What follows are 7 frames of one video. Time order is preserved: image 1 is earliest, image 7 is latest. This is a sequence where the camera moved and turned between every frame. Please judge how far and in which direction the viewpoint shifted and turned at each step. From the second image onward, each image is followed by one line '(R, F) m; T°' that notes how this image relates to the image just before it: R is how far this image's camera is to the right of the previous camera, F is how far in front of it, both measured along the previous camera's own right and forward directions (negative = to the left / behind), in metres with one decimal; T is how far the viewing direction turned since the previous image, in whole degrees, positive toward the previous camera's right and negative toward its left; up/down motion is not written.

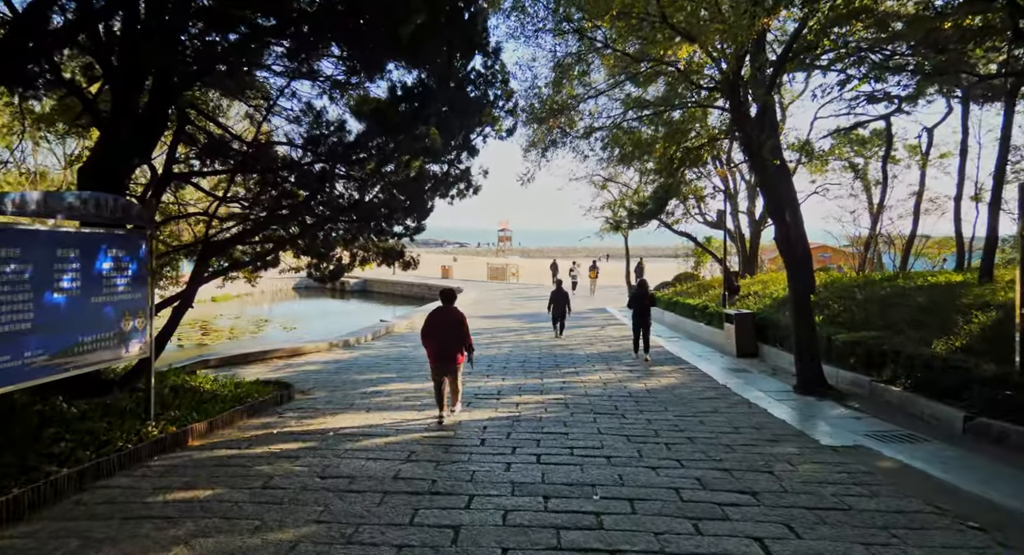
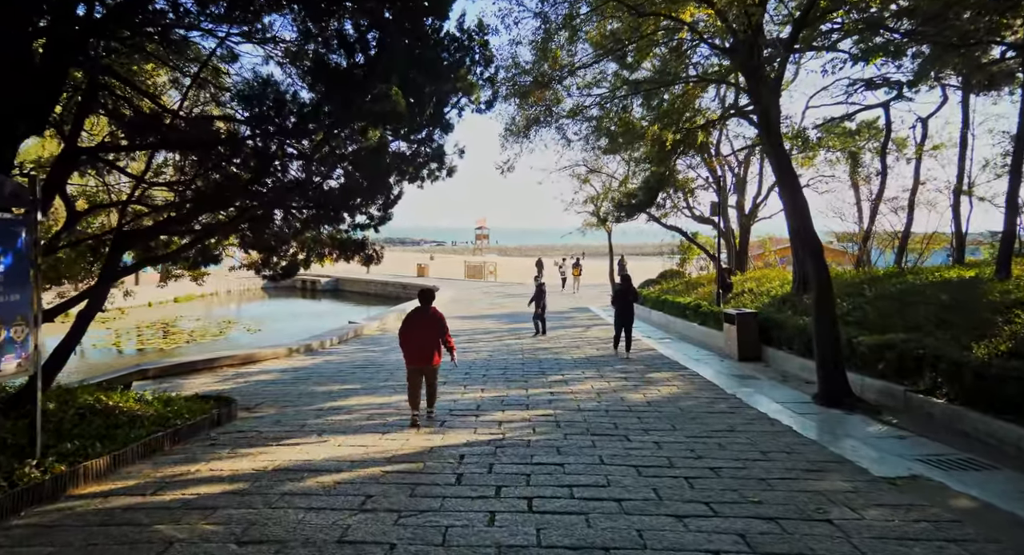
(0.0, +1.1) m; +2°
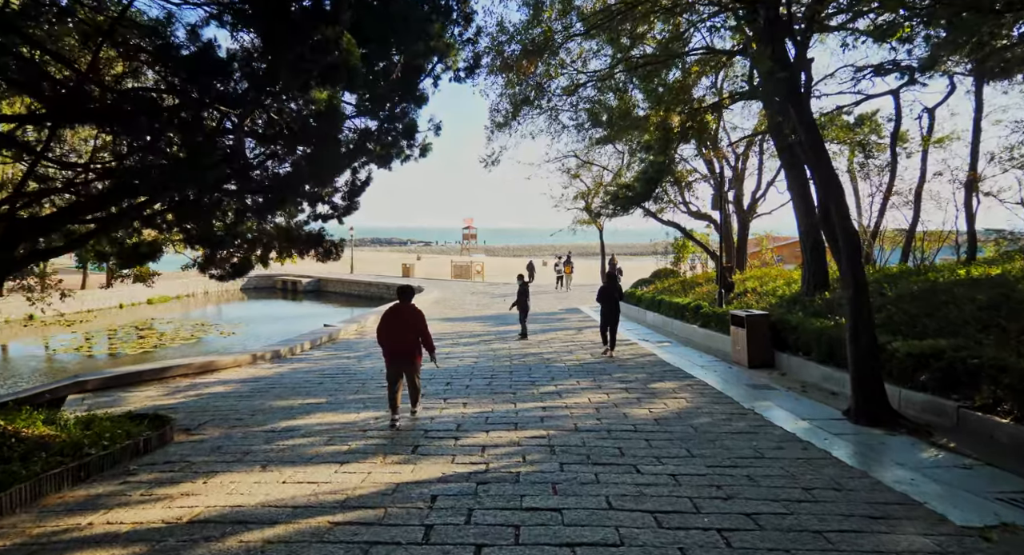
(0.0, +1.0) m; +1°
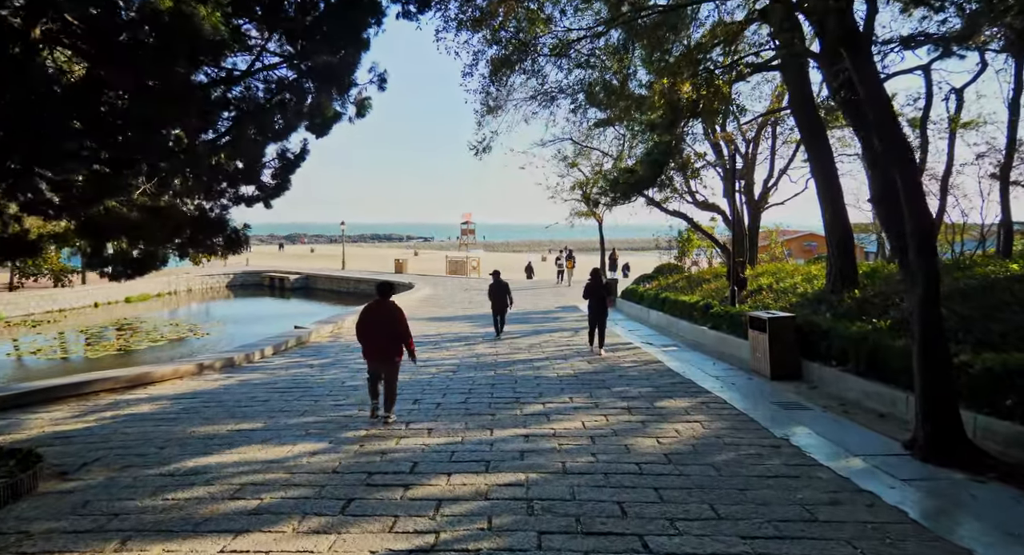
(+0.2, +1.4) m; 0°
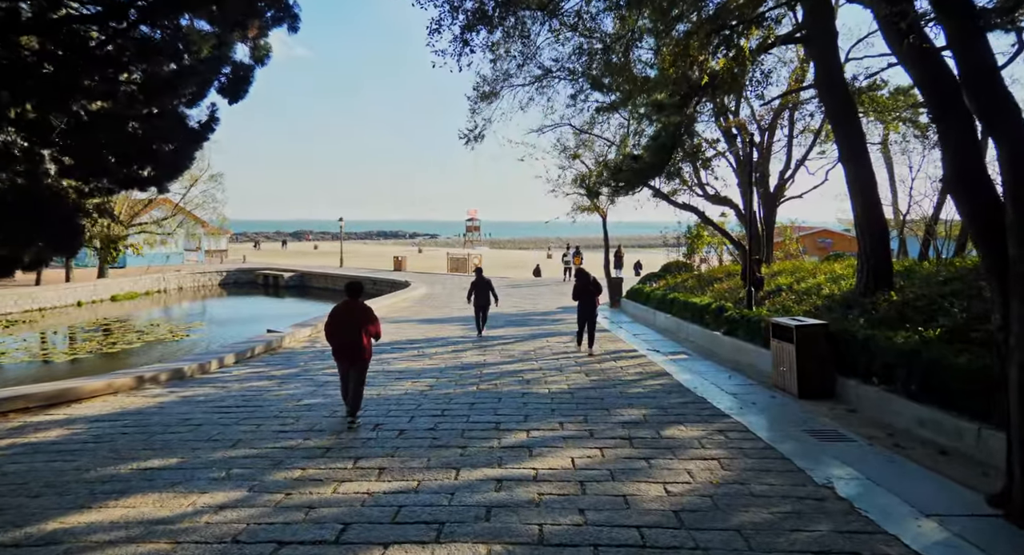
(+0.2, +1.2) m; -1°
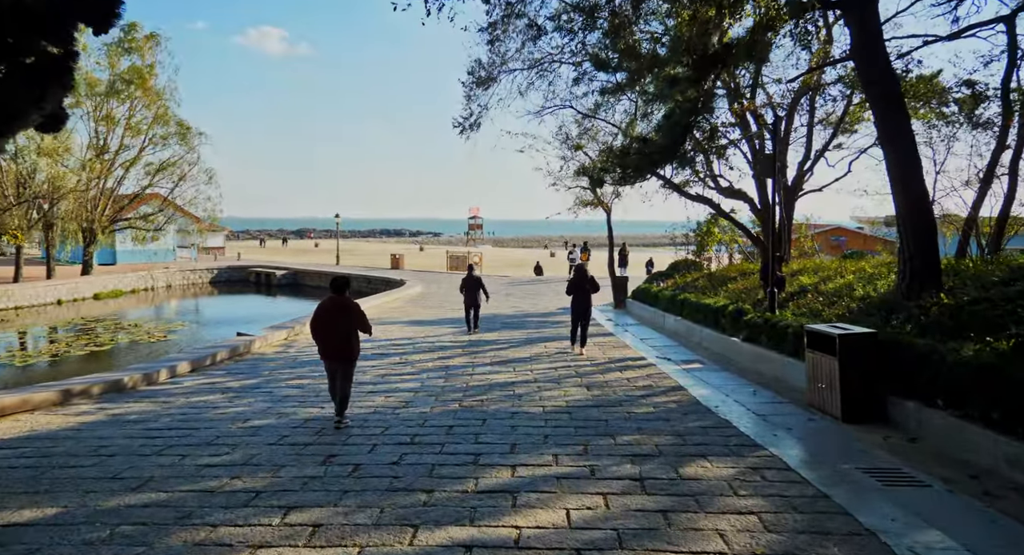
(+0.1, +1.2) m; 0°
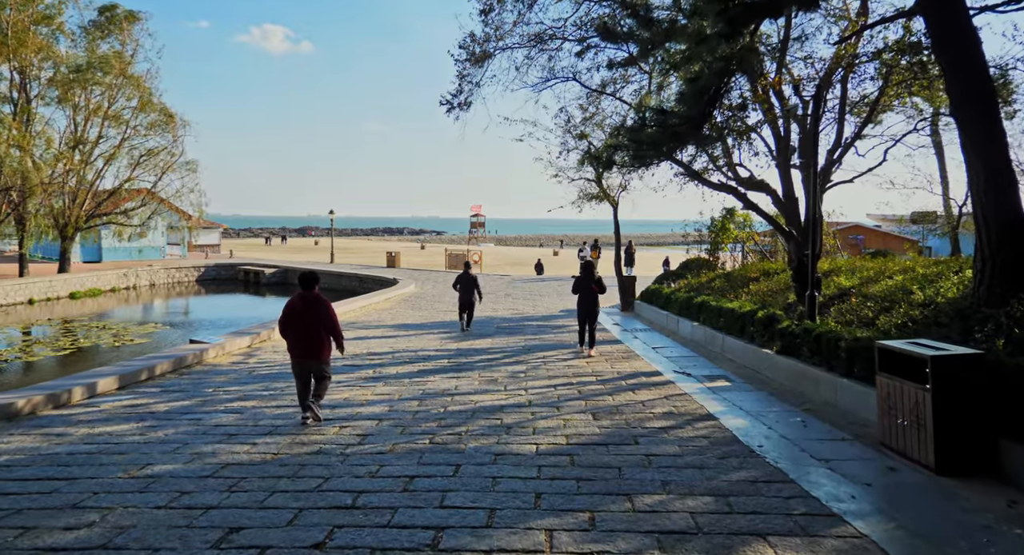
(+0.1, +1.5) m; 0°
